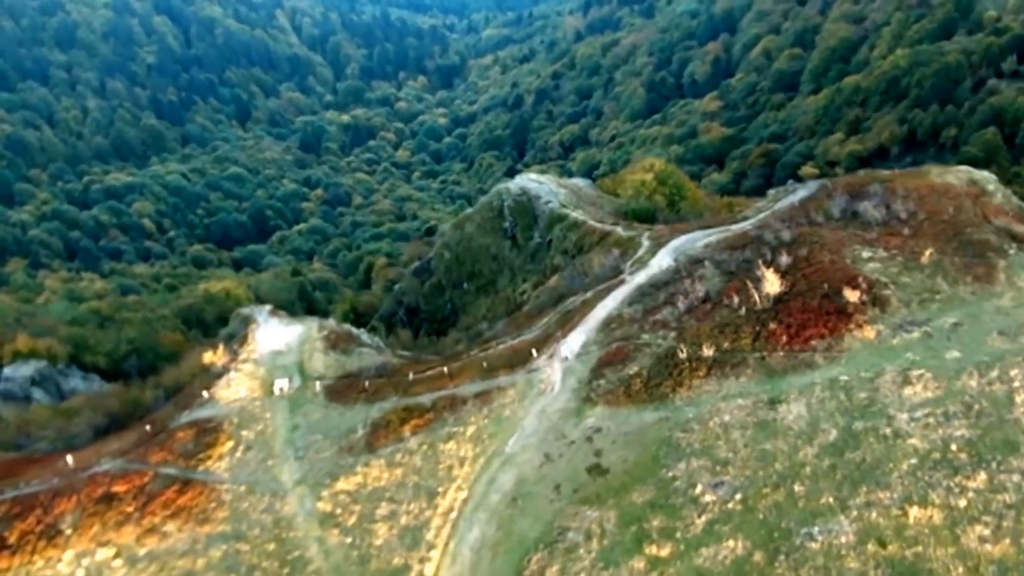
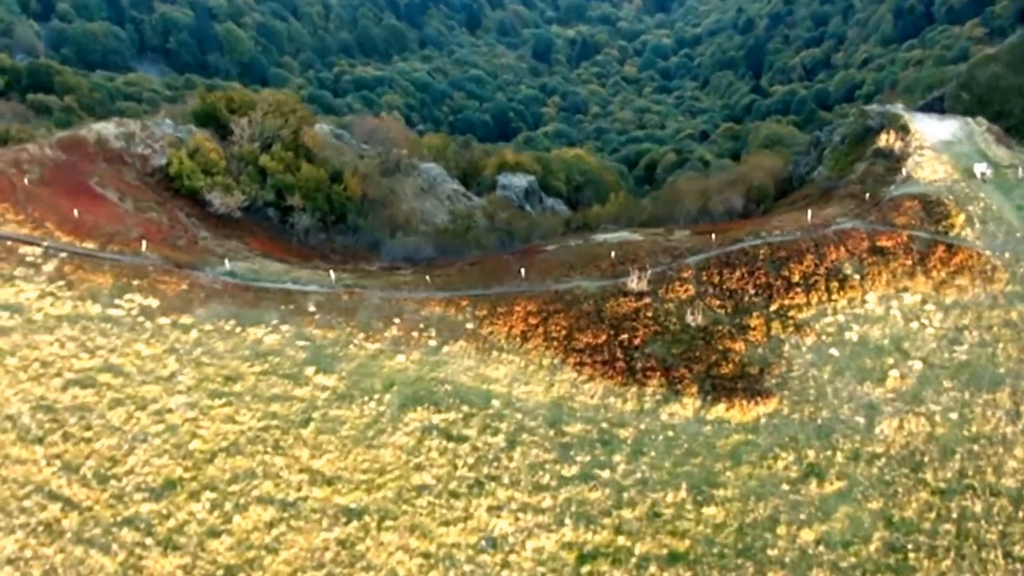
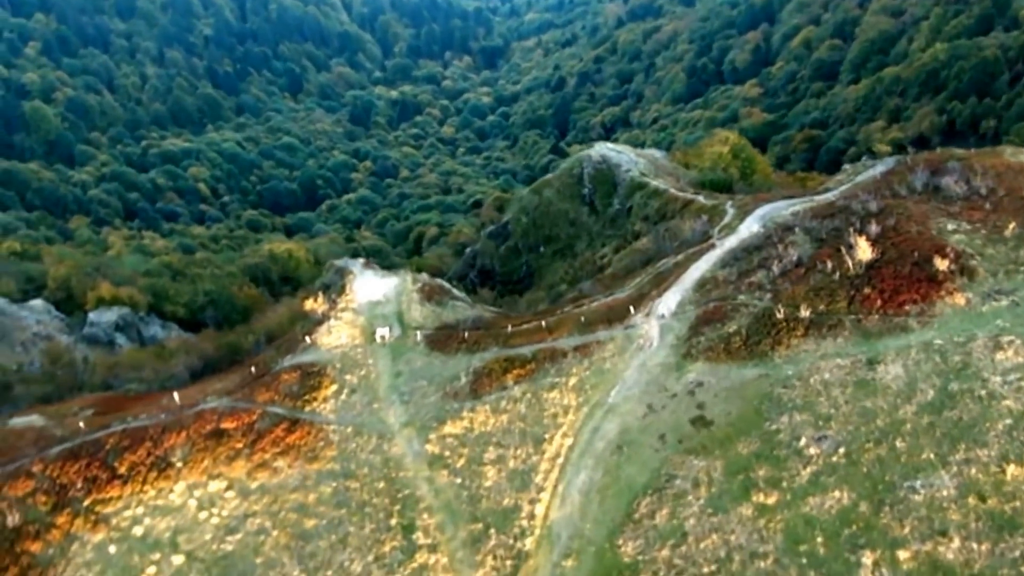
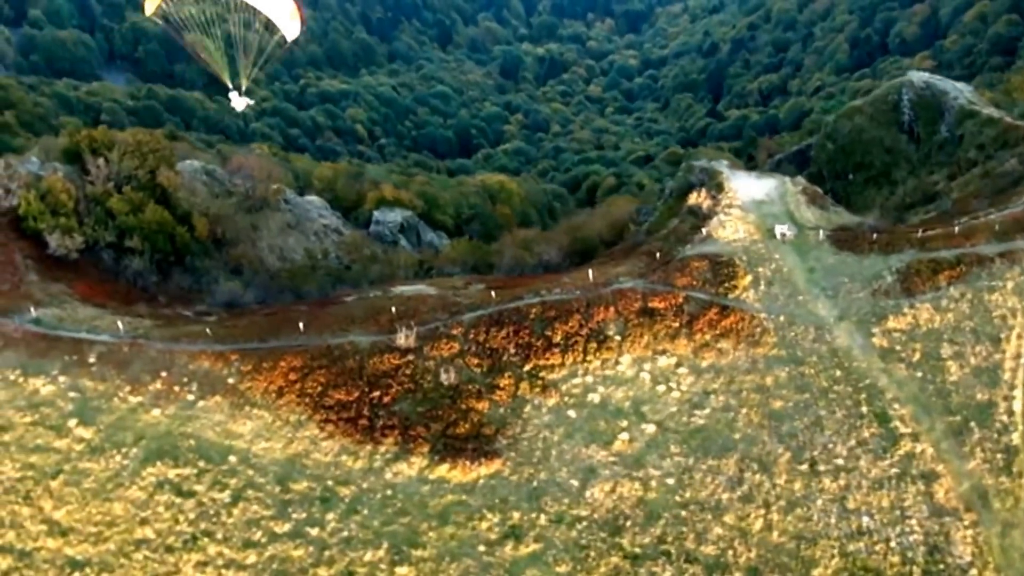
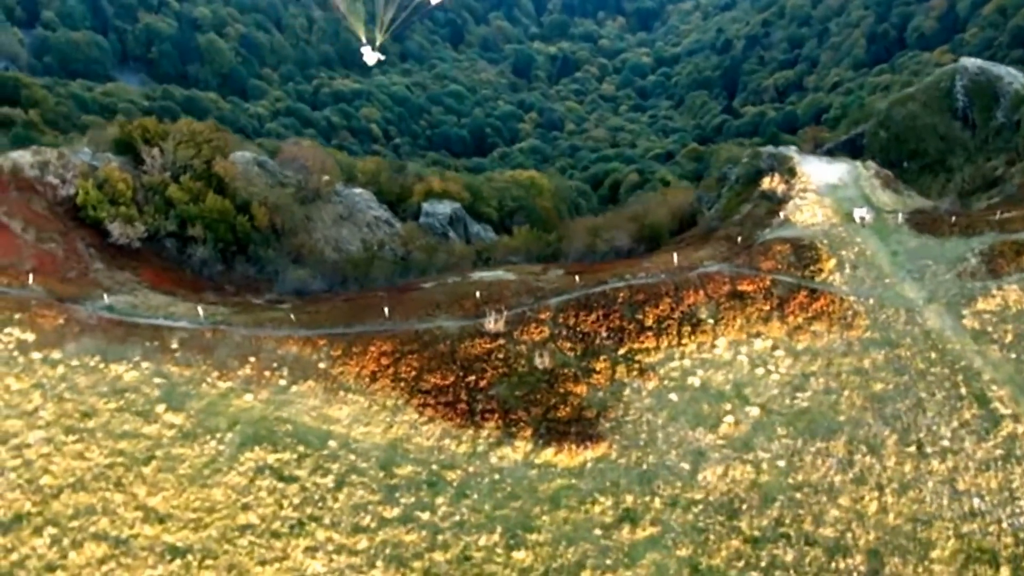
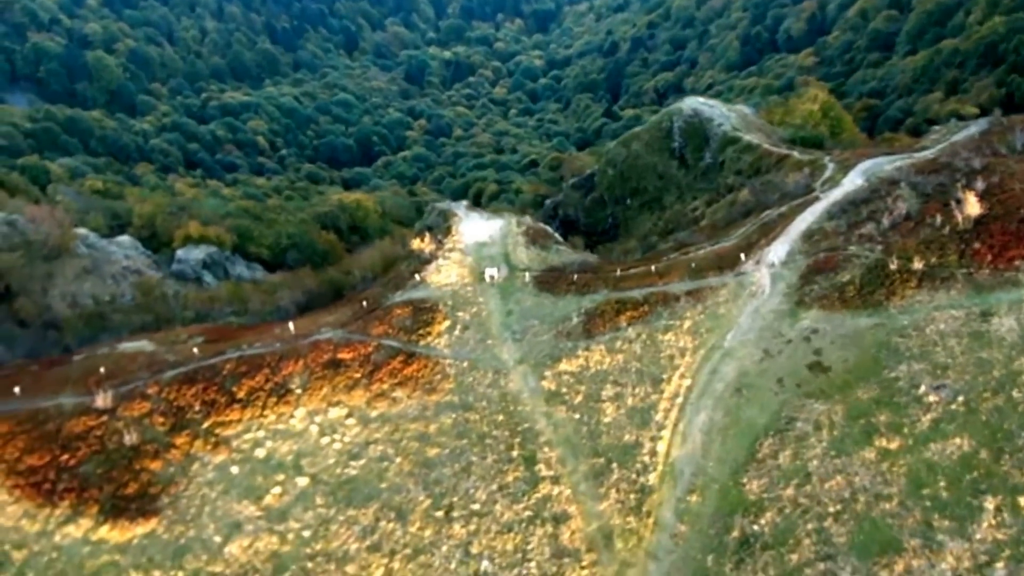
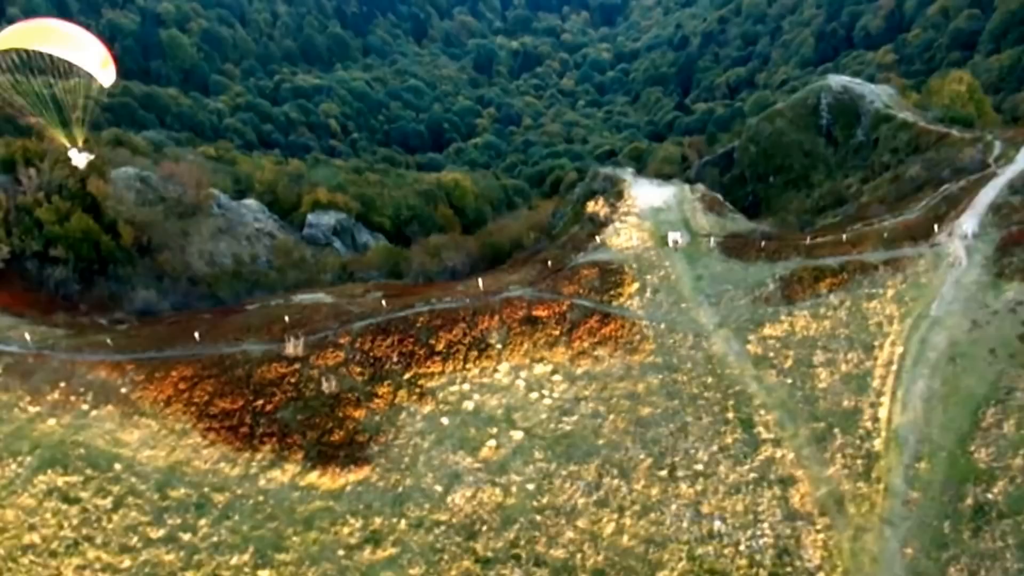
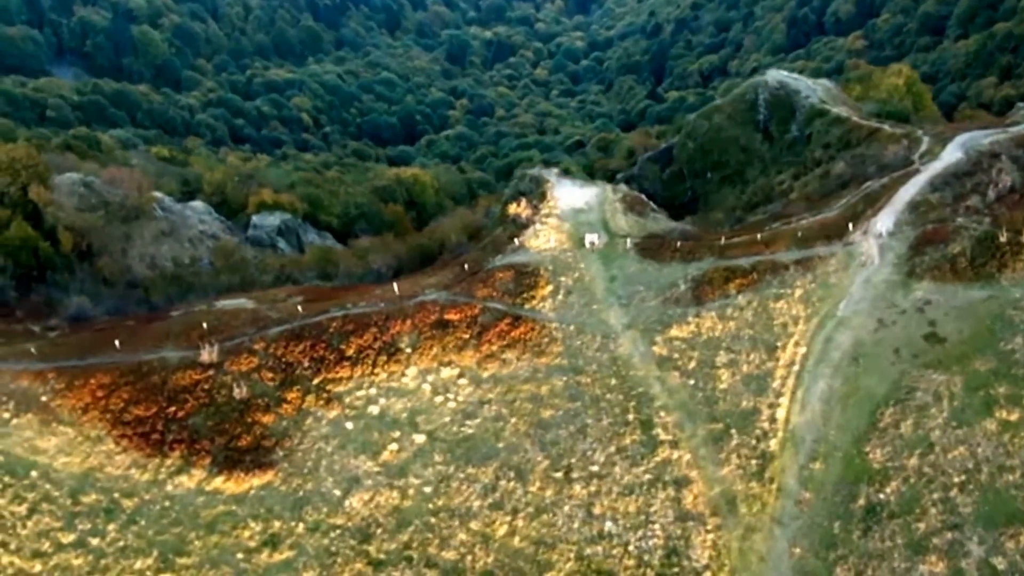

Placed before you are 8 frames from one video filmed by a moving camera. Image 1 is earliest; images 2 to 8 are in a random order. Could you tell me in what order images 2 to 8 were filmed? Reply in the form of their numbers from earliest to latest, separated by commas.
3, 6, 8, 7, 4, 5, 2
